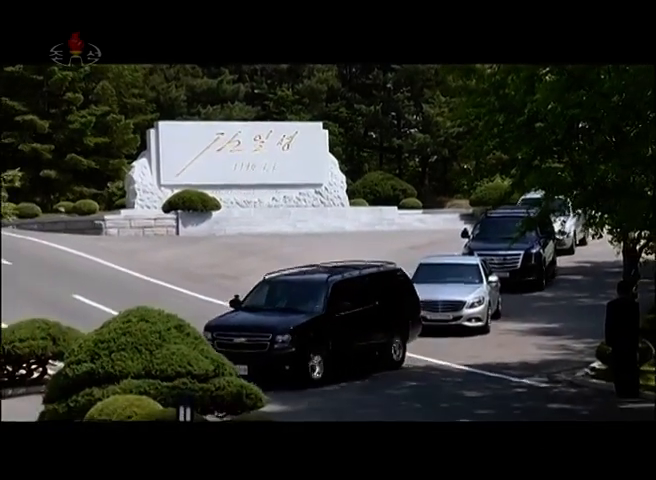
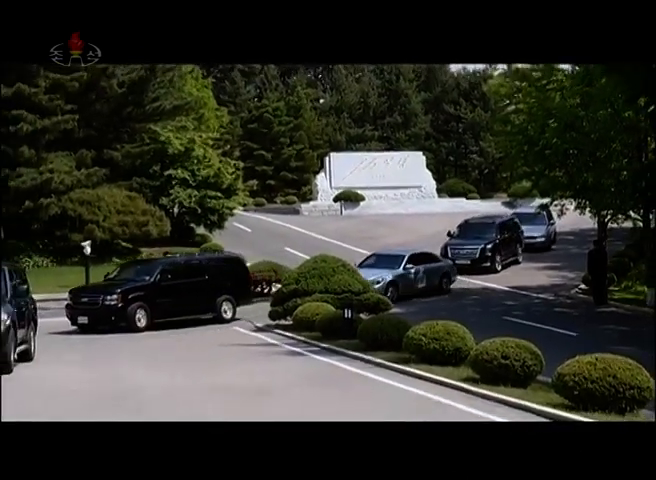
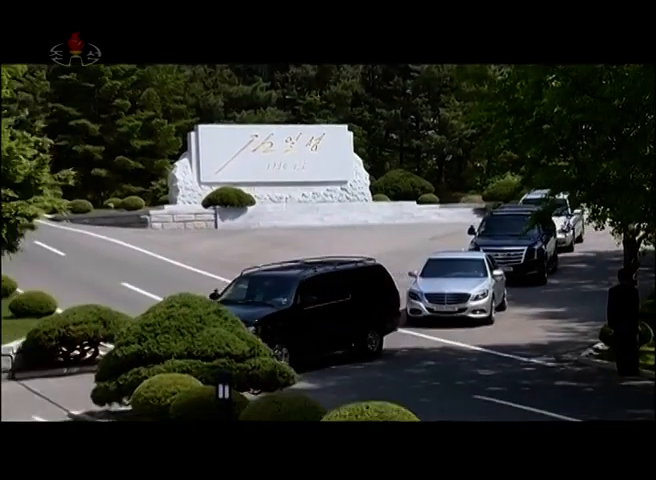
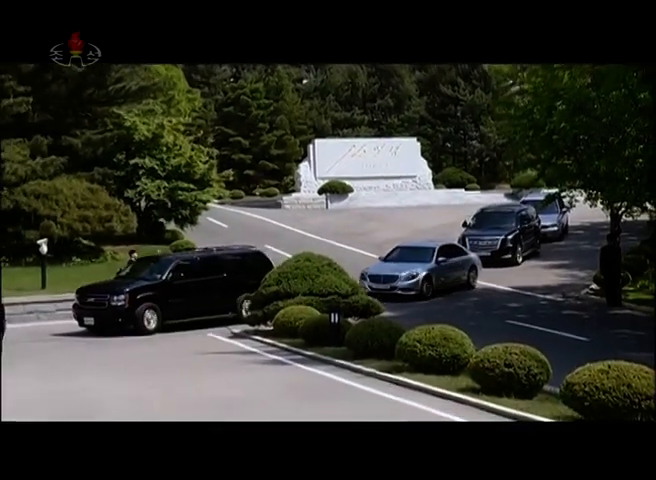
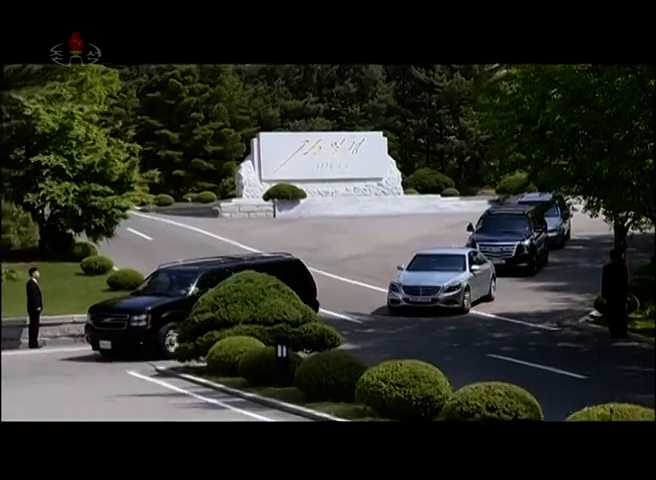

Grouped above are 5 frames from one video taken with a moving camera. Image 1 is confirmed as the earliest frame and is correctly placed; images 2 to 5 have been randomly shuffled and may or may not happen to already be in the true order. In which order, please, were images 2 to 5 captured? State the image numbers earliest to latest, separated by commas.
3, 5, 4, 2
